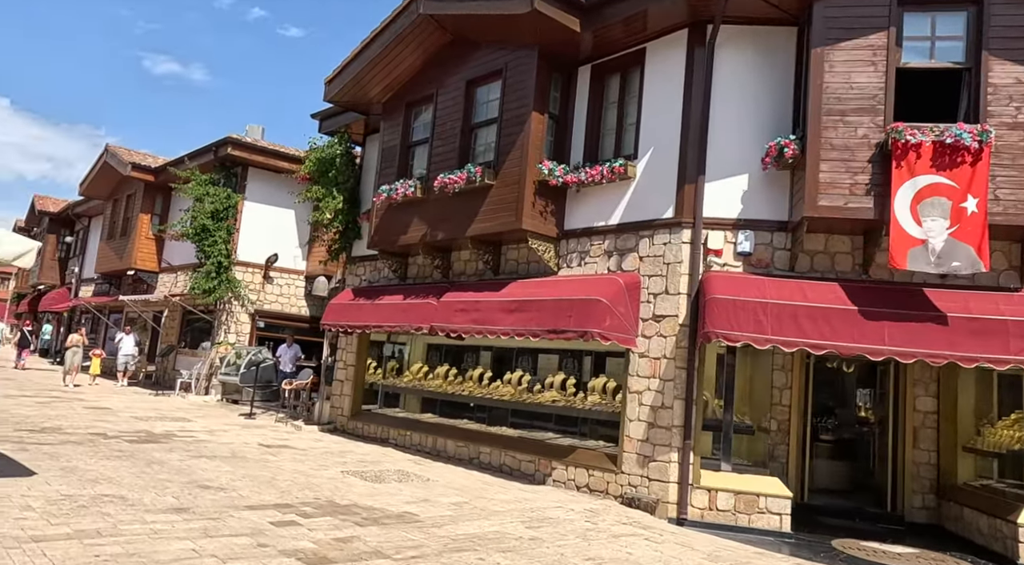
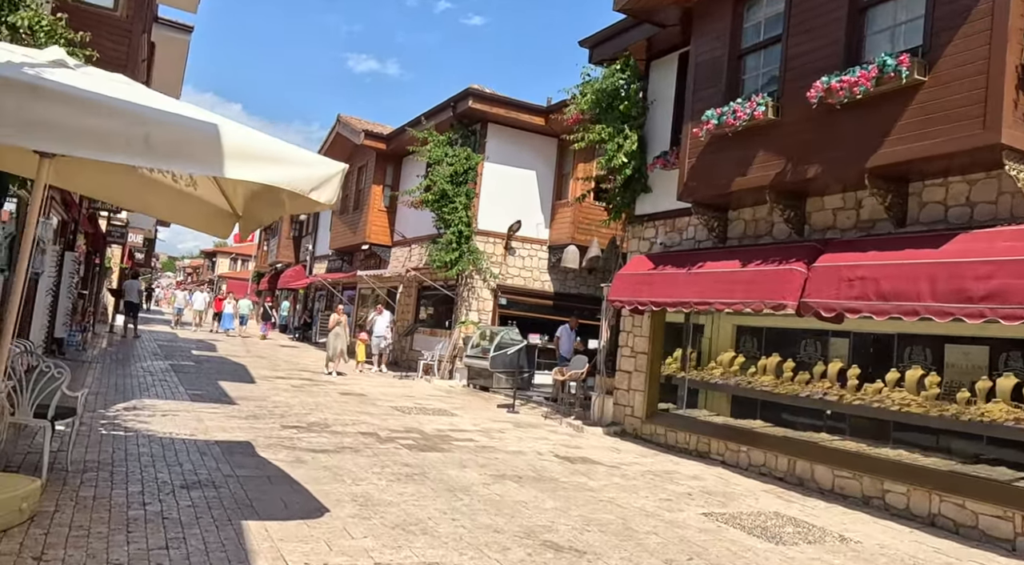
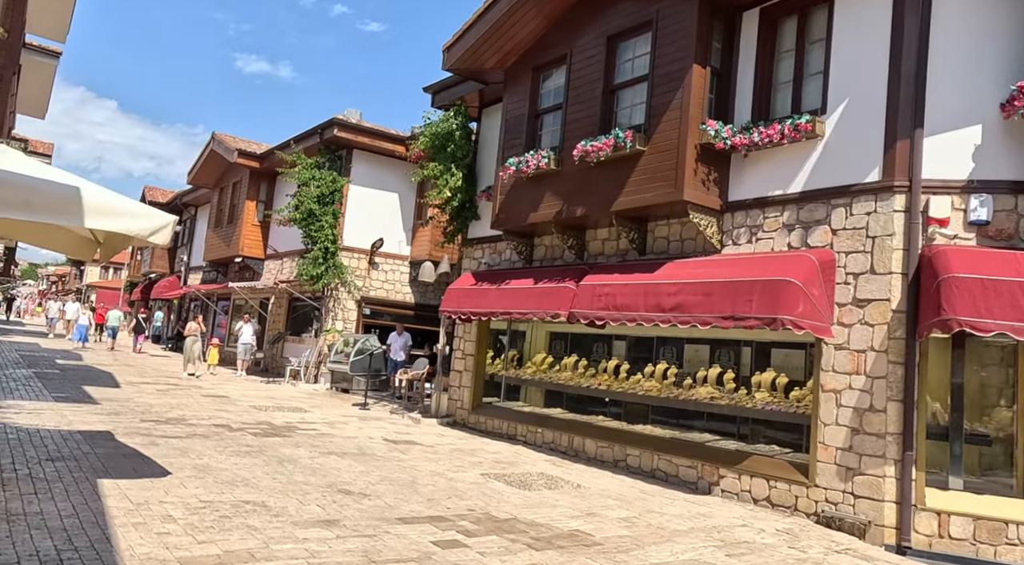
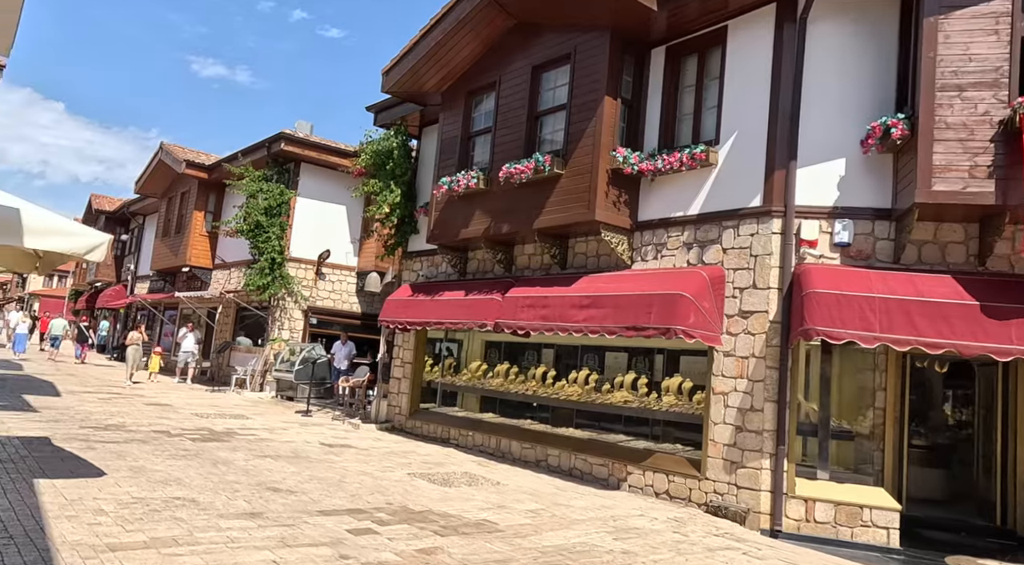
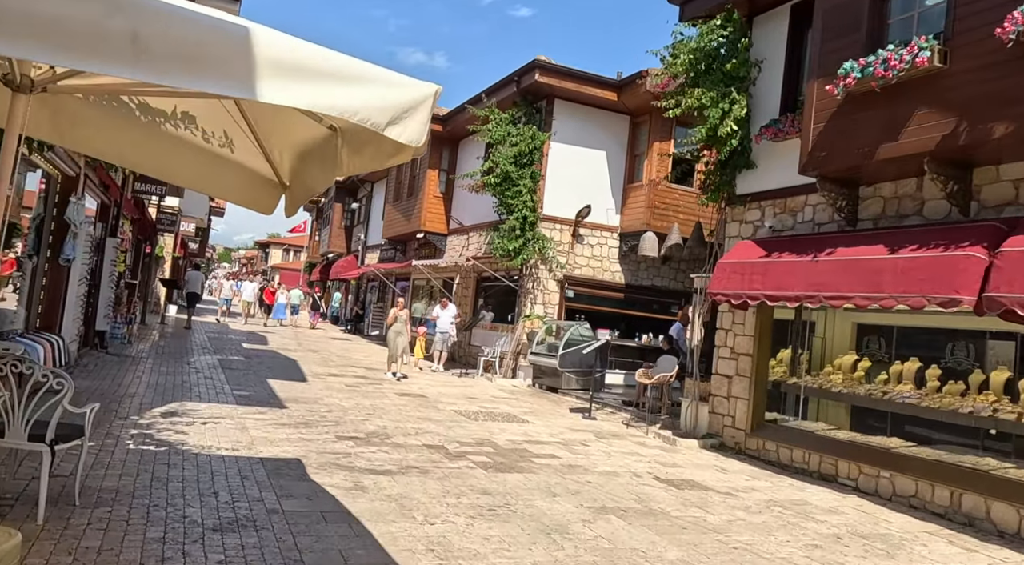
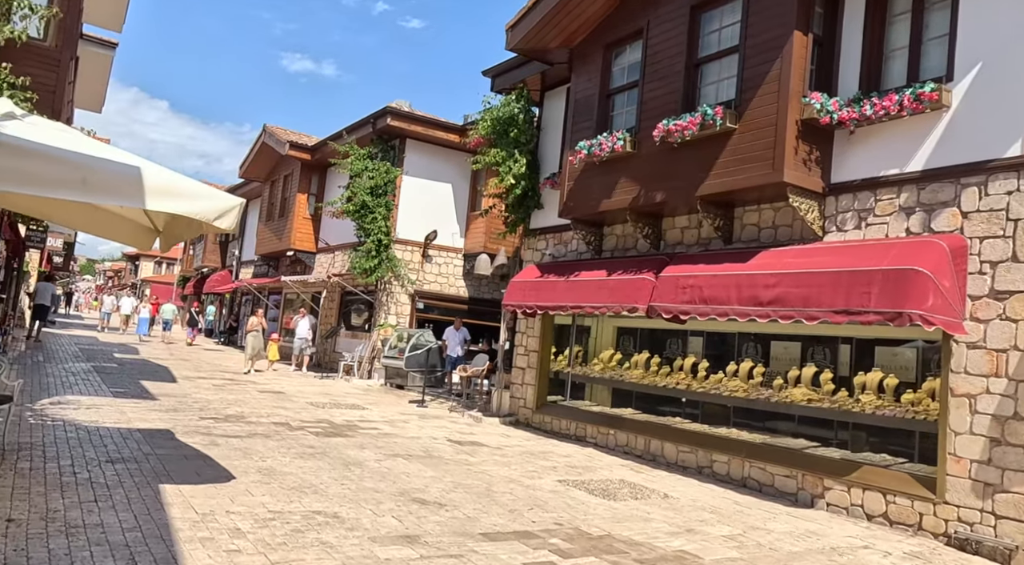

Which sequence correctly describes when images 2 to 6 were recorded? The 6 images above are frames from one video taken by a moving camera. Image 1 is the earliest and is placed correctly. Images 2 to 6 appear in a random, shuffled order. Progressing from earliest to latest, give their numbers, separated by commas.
4, 3, 6, 2, 5
